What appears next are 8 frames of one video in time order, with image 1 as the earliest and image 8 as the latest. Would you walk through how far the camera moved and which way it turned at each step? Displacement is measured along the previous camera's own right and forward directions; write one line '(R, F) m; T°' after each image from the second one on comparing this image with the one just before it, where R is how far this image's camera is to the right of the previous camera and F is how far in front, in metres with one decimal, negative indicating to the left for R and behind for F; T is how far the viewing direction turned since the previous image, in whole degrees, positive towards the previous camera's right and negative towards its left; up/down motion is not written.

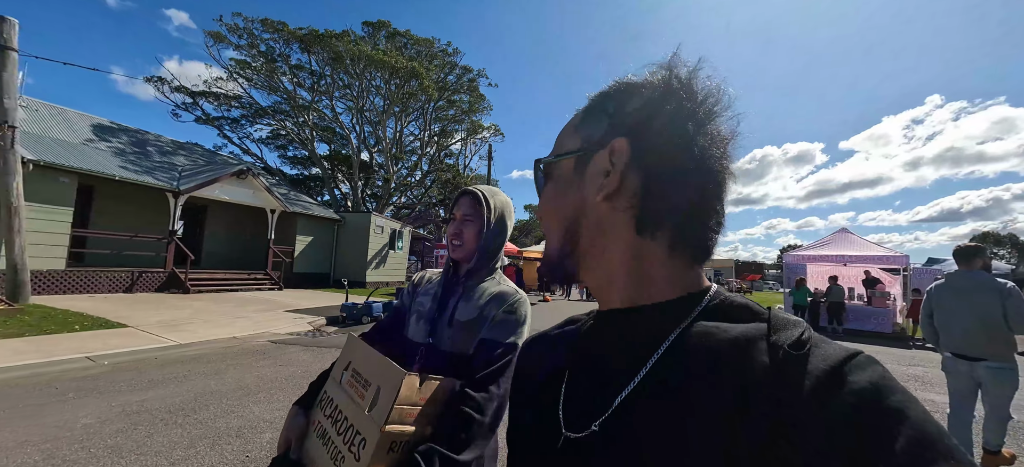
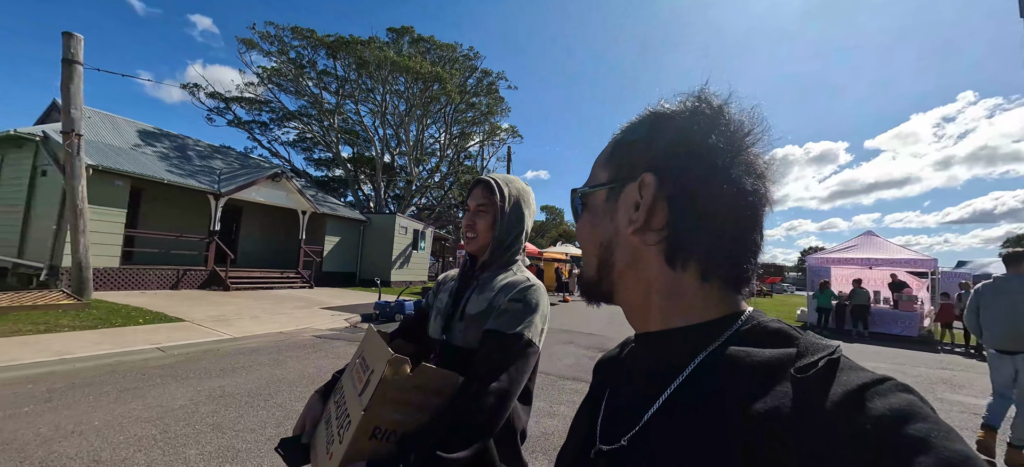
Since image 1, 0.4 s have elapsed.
(-0.3, -0.3) m; -2°
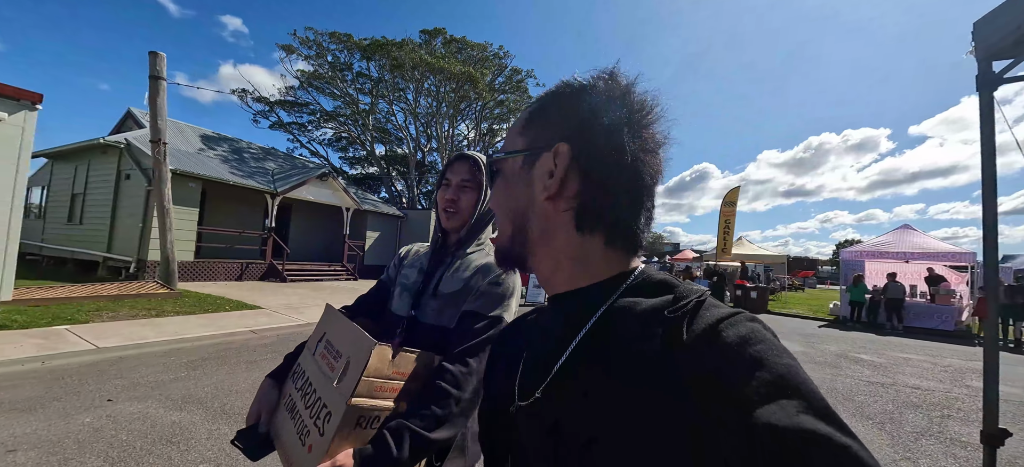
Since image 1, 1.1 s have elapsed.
(-0.4, -0.6) m; -3°
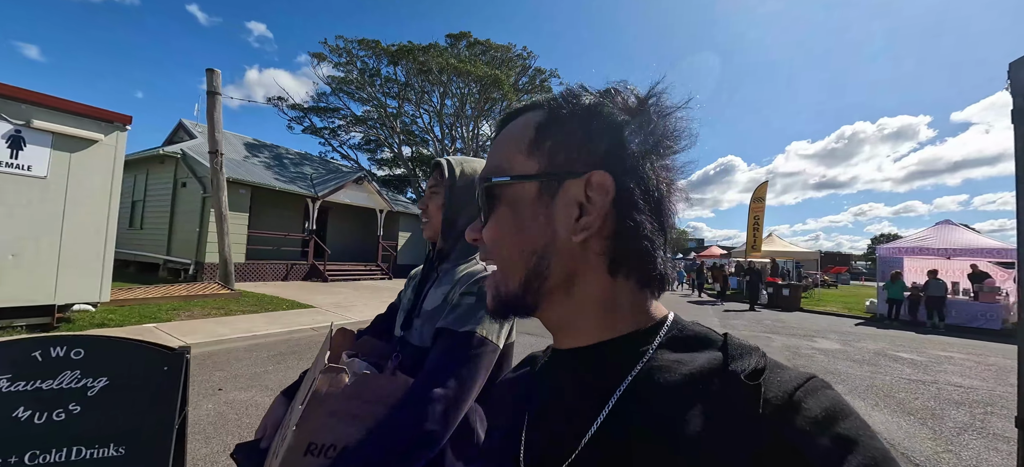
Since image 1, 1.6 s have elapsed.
(-0.4, -0.4) m; -3°
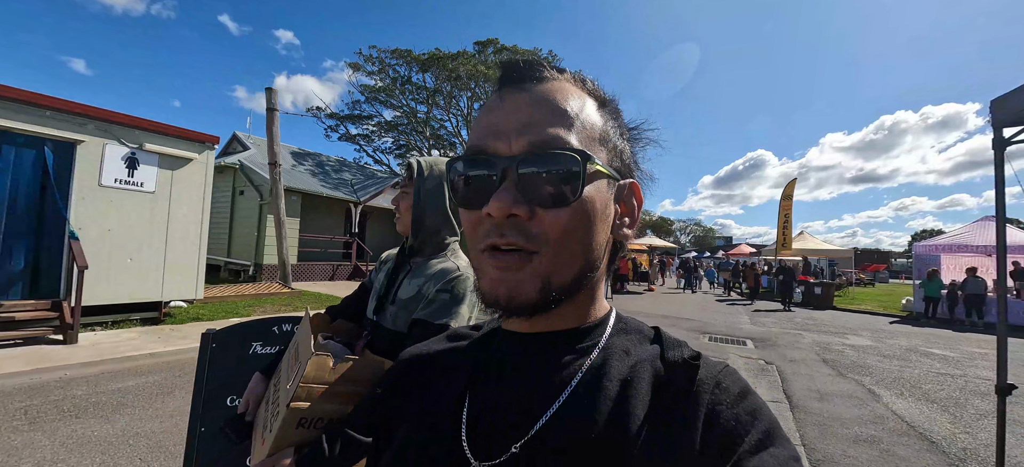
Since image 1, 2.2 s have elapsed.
(-0.3, -0.6) m; -3°
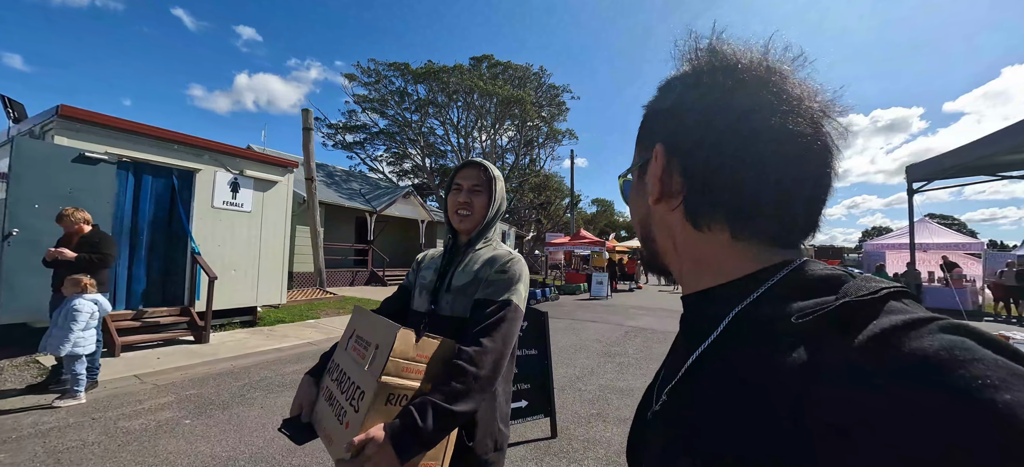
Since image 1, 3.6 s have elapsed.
(-1.5, -1.3) m; +4°
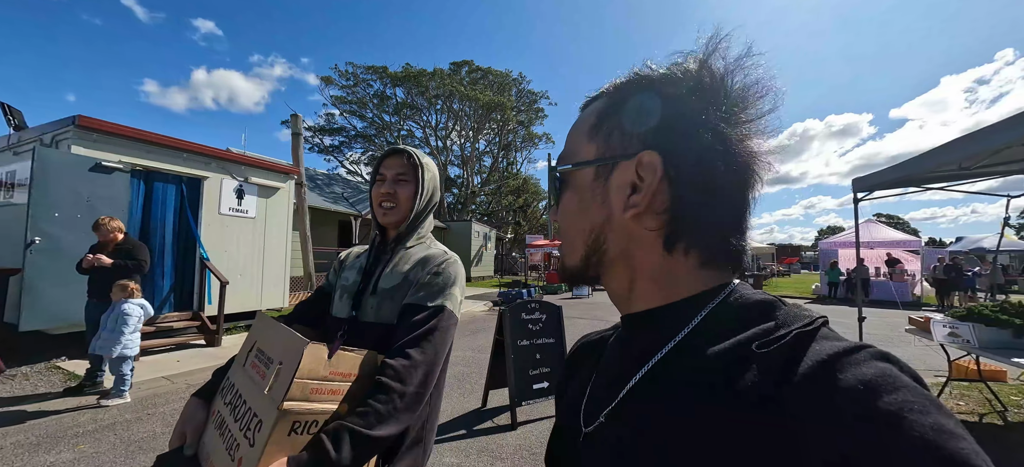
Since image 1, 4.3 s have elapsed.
(-0.5, -0.5) m; +4°
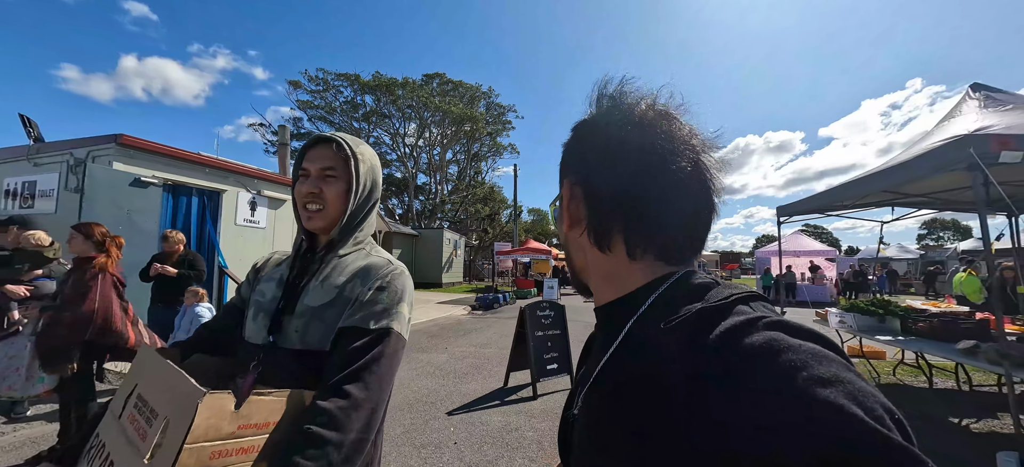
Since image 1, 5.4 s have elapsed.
(-0.8, -1.0) m; +6°
